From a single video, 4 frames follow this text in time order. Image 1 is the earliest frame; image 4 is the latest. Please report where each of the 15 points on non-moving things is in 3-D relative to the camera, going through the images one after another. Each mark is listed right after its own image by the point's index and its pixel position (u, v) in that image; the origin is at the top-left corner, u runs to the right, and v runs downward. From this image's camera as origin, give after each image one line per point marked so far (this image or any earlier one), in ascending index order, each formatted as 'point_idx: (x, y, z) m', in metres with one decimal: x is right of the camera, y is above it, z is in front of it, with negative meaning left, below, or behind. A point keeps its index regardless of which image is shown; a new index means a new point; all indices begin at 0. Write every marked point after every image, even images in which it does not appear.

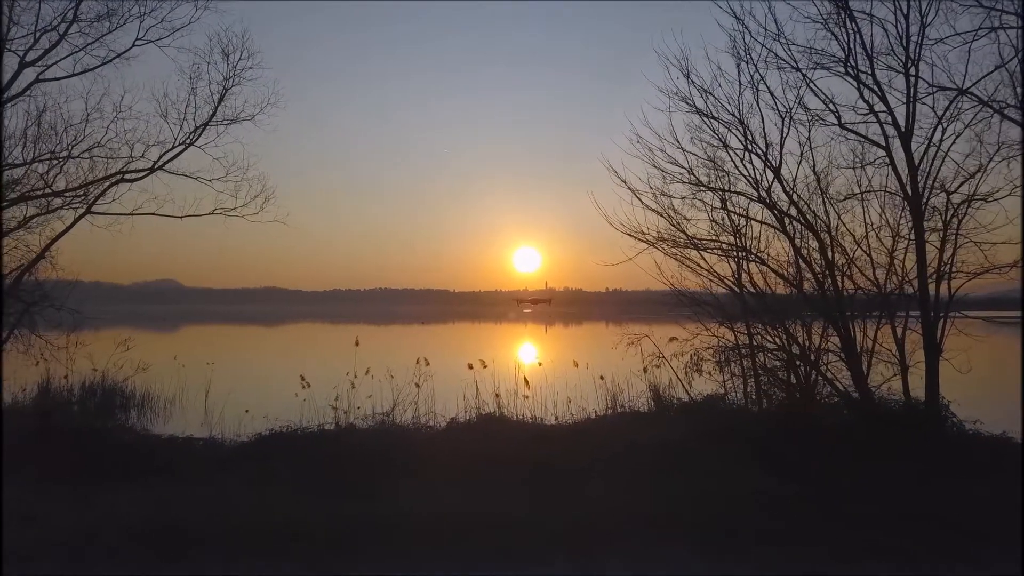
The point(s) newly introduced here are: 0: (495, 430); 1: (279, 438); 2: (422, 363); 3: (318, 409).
0: (-0.3, -2.2, +10.3) m
1: (-3.4, -2.2, +10.2) m
2: (-1.7, -1.4, +12.4) m
3: (-3.5, -2.2, +12.1) m
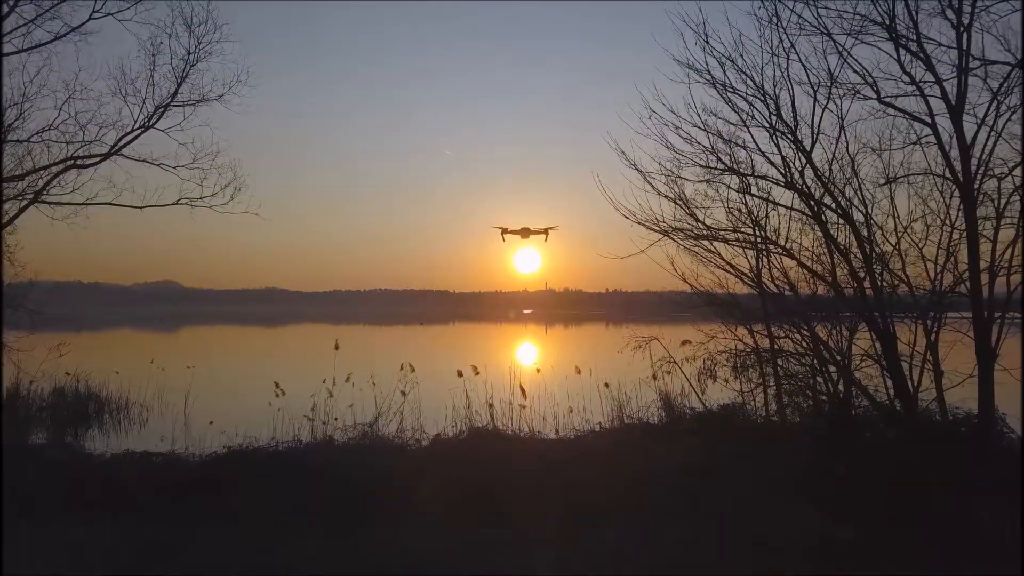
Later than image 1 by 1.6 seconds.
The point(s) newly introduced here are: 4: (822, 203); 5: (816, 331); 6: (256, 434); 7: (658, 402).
0: (-0.3, -2.1, +9.4) m
1: (-3.5, -2.2, +9.3) m
2: (-1.7, -1.4, +11.4) m
3: (-3.5, -2.1, +11.2) m
4: (+3.2, +0.9, +7.2) m
5: (+3.6, -0.5, +8.1) m
6: (-4.3, -2.5, +11.6) m
7: (+2.3, -1.8, +10.8) m
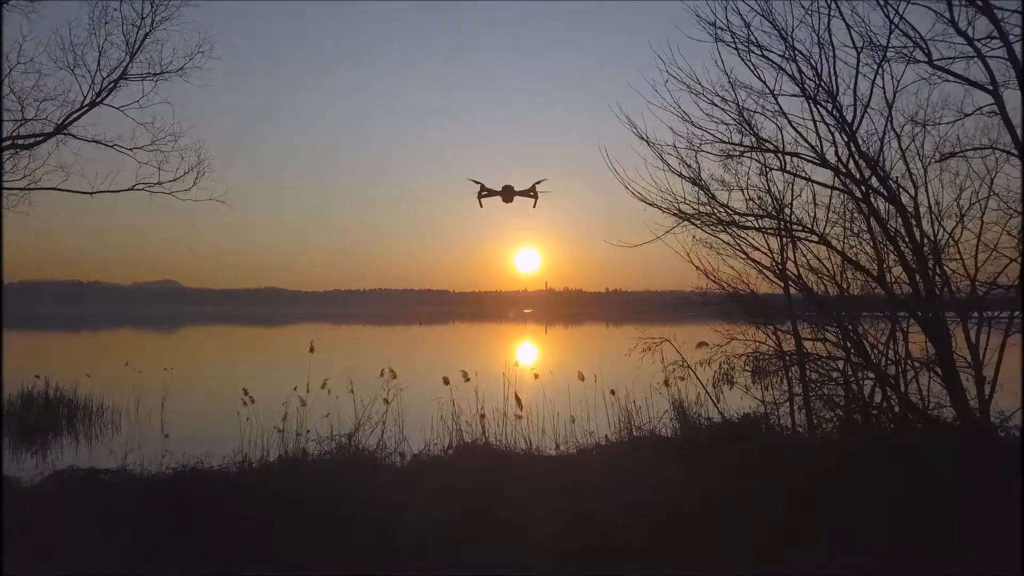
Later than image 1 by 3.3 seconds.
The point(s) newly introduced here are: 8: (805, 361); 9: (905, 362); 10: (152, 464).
0: (-0.4, -2.1, +8.5) m
1: (-3.5, -2.1, +8.4) m
2: (-1.8, -1.3, +10.5) m
3: (-3.6, -2.1, +10.3) m
4: (+3.2, +0.9, +6.3) m
5: (+3.5, -0.4, +7.2) m
6: (-4.4, -2.4, +10.7) m
7: (+2.2, -1.7, +9.9) m
8: (+3.1, -0.8, +7.5) m
9: (+4.0, -0.8, +7.1) m
10: (-5.0, -2.5, +9.8) m
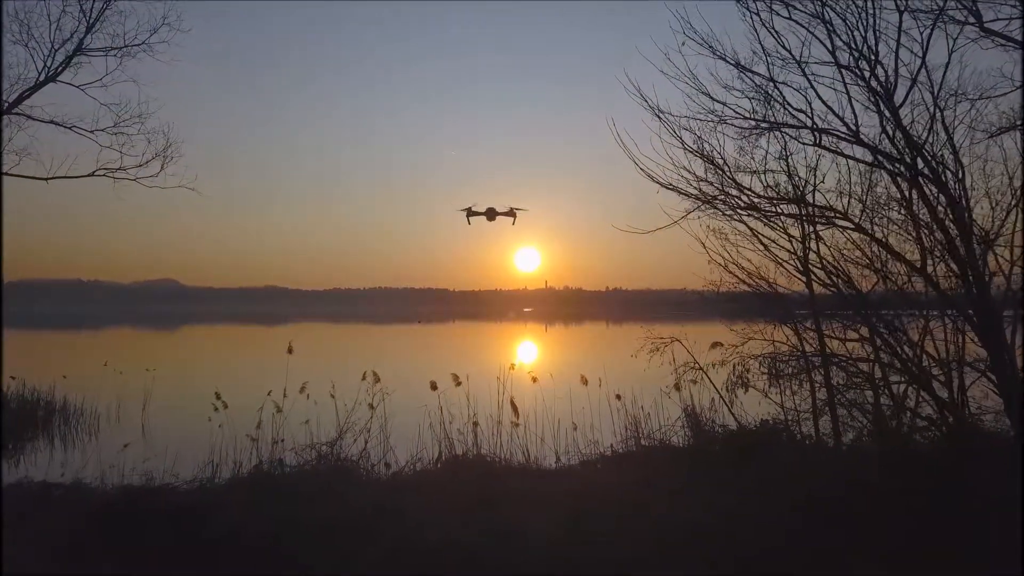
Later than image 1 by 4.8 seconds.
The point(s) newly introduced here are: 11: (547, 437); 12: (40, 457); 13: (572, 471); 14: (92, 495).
0: (-0.4, -2.0, +7.8) m
1: (-3.6, -2.1, +7.7) m
2: (-1.8, -1.3, +9.9) m
3: (-3.6, -2.0, +9.6) m
4: (+3.1, +1.0, +5.6) m
5: (+3.5, -0.4, +6.6) m
6: (-4.4, -2.4, +10.0) m
7: (+2.2, -1.7, +9.2) m
8: (+3.1, -0.7, +6.9) m
9: (+3.9, -0.7, +6.4) m
10: (-5.0, -2.4, +9.1) m
11: (+0.5, -2.0, +10.0) m
12: (-8.1, -2.9, +12.1) m
13: (+0.7, -2.0, +8.1) m
14: (-4.3, -2.2, +7.2) m
